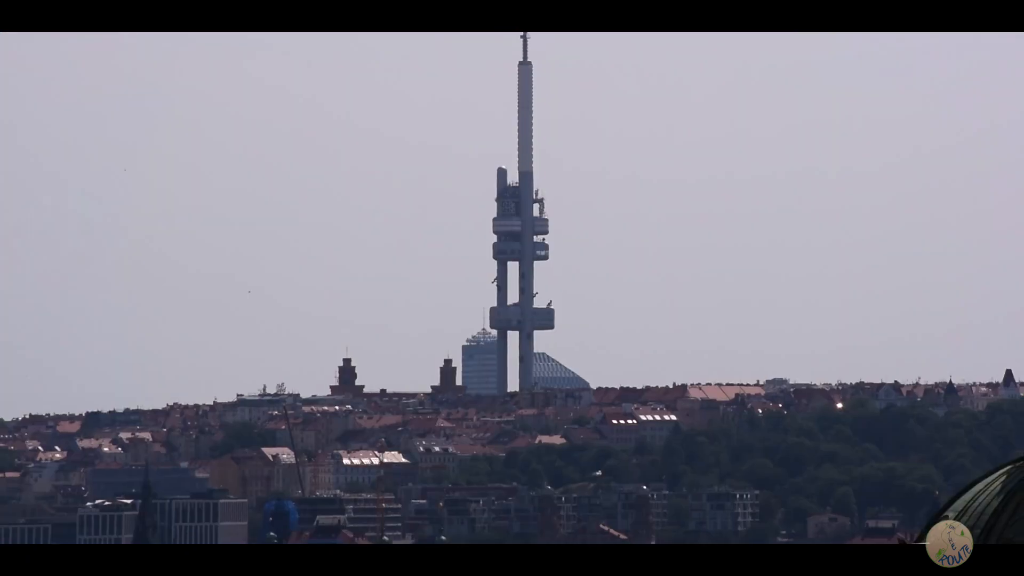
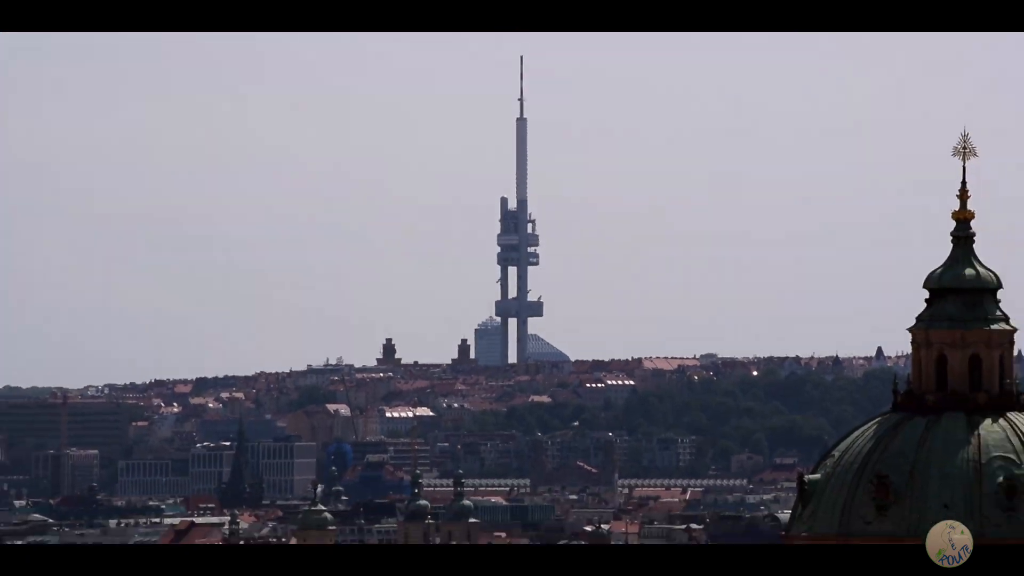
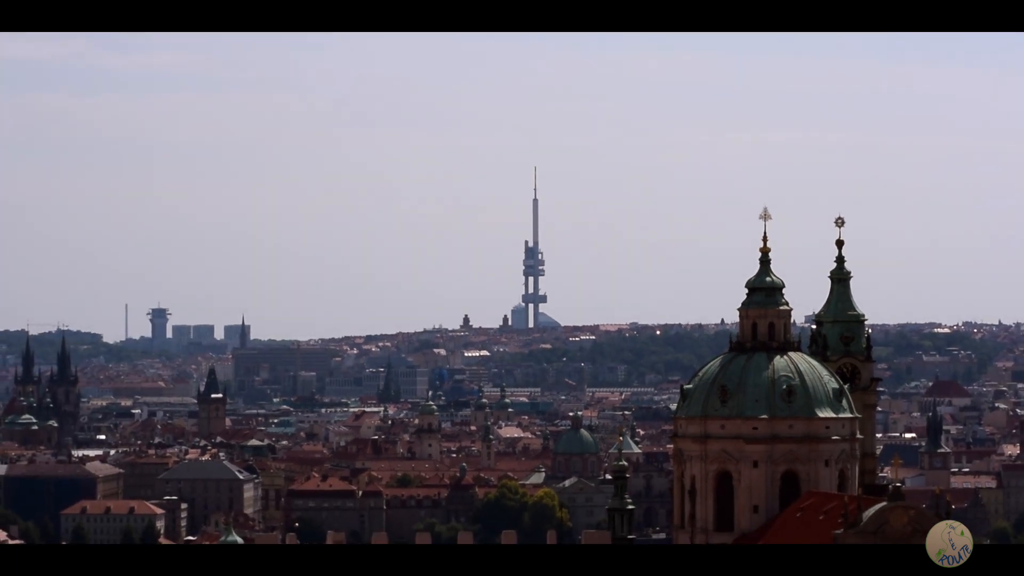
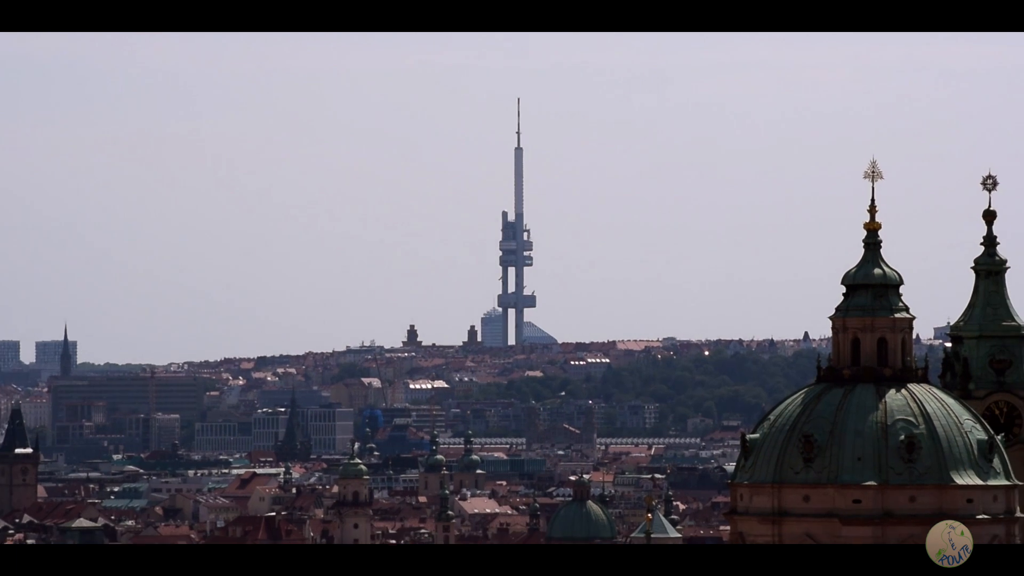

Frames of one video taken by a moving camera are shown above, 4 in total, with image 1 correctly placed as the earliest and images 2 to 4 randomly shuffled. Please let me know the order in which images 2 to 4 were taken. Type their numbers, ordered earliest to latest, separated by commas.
2, 4, 3
